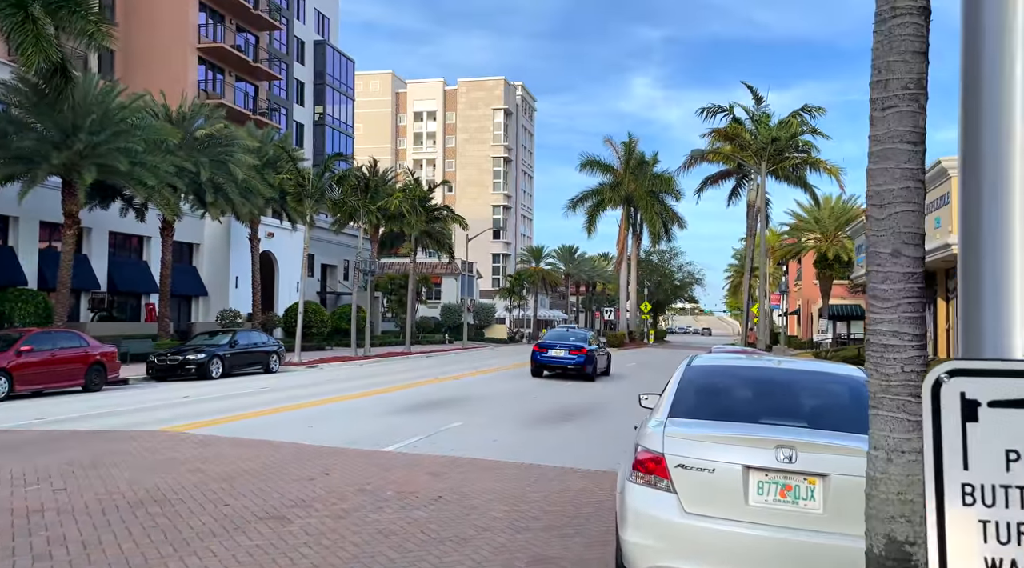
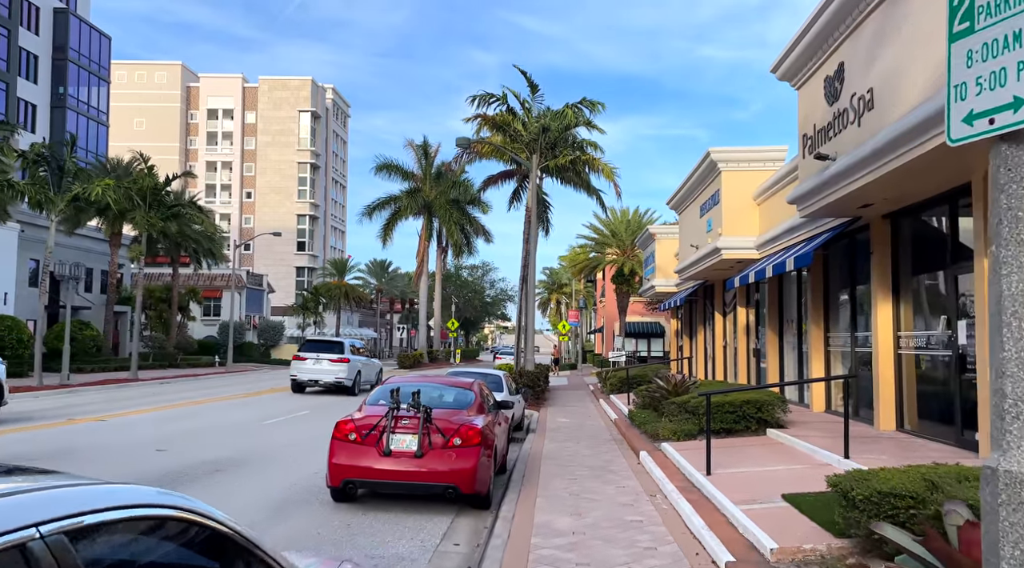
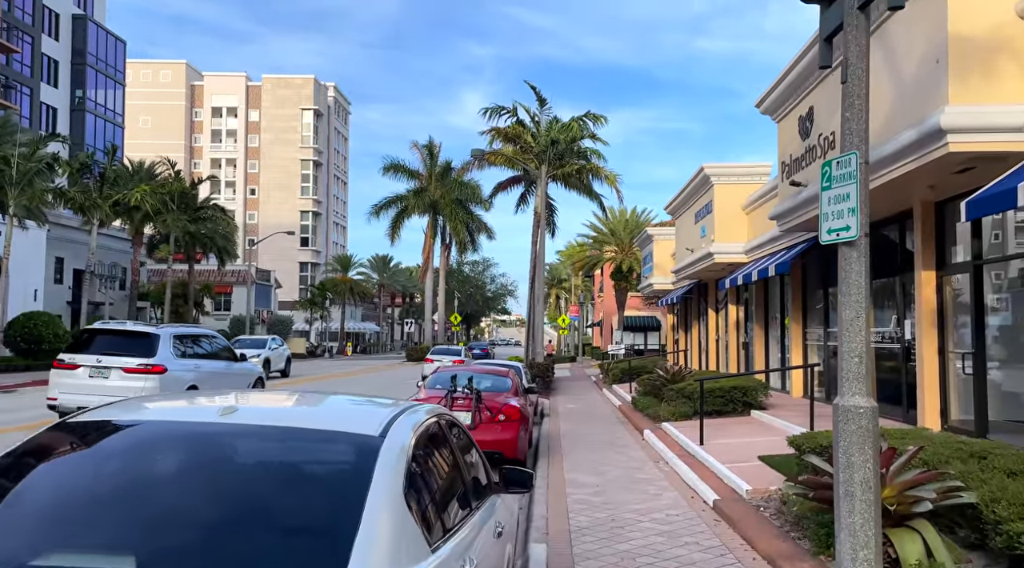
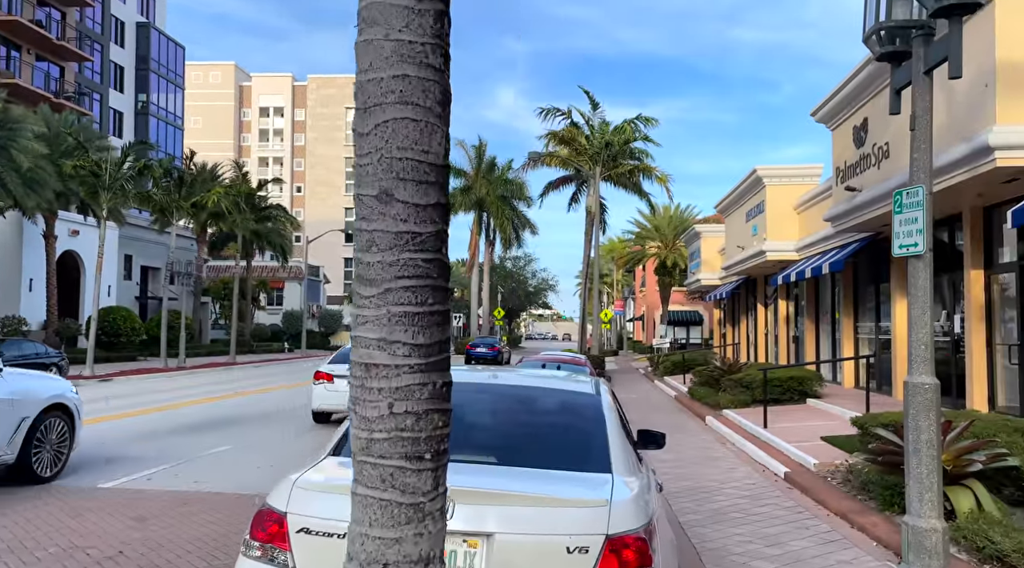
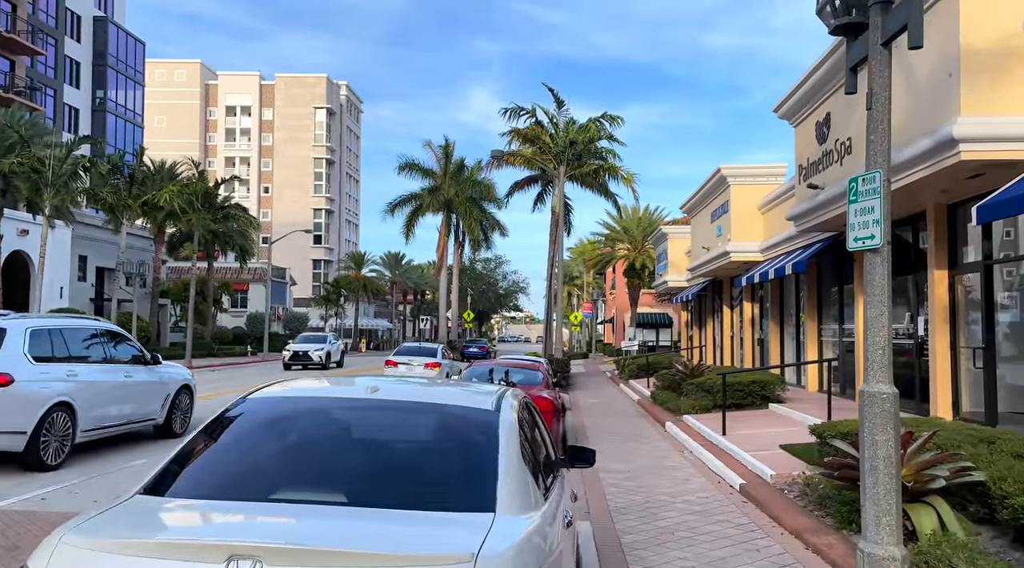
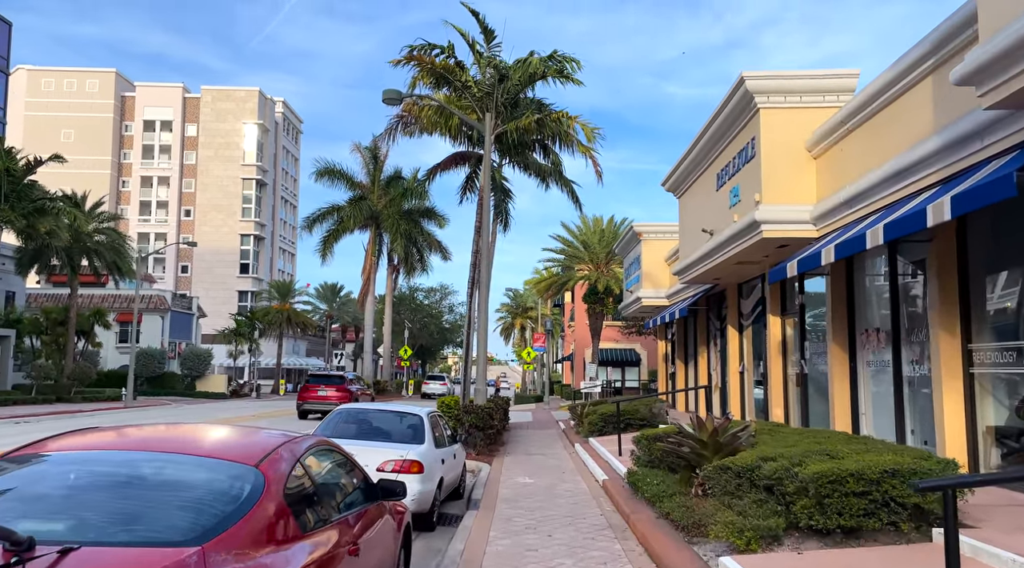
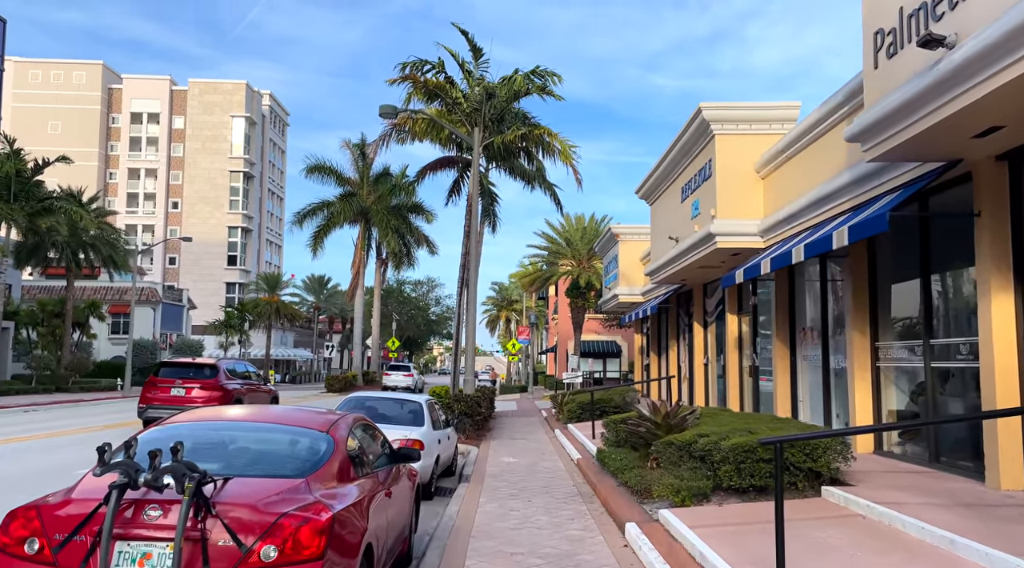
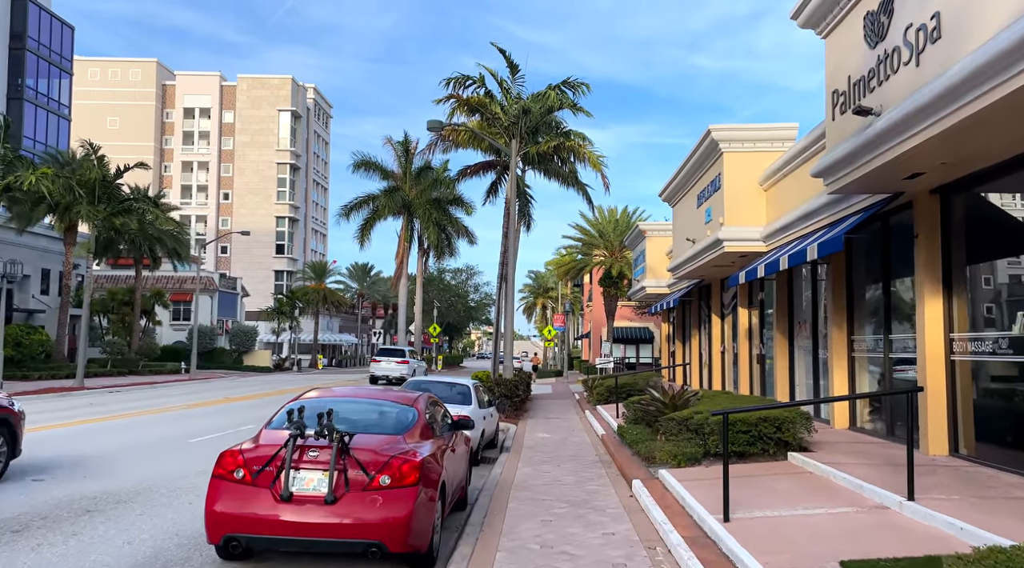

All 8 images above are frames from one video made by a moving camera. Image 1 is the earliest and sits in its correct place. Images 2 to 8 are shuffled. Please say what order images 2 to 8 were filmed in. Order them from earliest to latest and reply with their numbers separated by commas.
4, 5, 3, 2, 8, 7, 6
